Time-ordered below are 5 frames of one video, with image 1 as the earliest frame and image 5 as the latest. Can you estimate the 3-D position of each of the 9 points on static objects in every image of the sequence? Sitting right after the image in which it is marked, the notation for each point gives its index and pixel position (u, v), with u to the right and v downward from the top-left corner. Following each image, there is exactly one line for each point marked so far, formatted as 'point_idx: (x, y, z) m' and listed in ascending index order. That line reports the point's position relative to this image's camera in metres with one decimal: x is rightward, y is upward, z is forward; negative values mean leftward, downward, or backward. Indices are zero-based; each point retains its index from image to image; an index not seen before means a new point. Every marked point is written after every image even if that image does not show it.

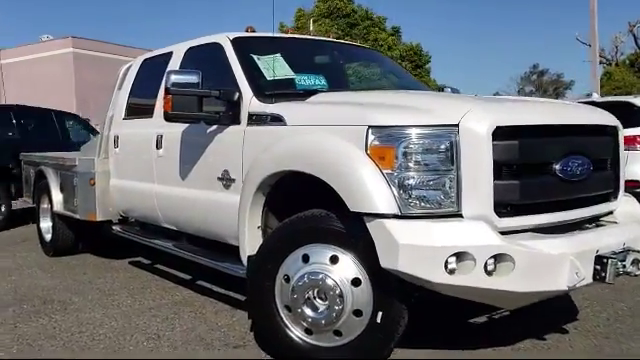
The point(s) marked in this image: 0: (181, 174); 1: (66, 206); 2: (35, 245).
0: (-1.2, 0.0, +5.2) m
1: (-3.1, -0.3, +7.2) m
2: (-4.3, -1.0, +8.9) m
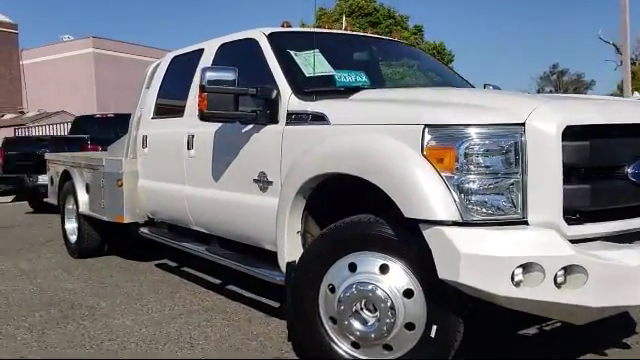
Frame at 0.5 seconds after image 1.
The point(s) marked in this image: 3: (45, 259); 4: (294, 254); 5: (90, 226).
0: (-0.9, 0.0, +5.0) m
1: (-2.7, -0.3, +7.0) m
2: (-3.9, -1.0, +8.8) m
3: (-3.6, -1.0, +7.8) m
4: (-0.2, -0.5, +4.1) m
5: (-2.9, -0.6, +7.4) m
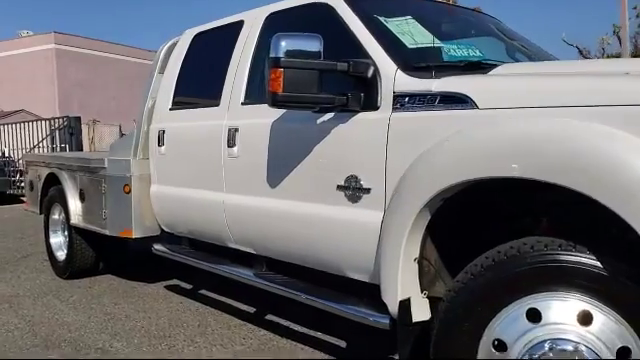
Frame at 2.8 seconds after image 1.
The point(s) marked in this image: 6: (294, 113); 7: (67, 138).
0: (-0.3, 0.0, +3.9) m
1: (-2.2, -0.4, +5.7) m
2: (-3.5, -1.0, +7.5) m
3: (-3.2, -1.1, +6.5) m
4: (+0.5, -0.5, +3.0) m
5: (-2.5, -0.6, +6.2) m
6: (-0.1, +0.4, +3.7) m
7: (-7.6, +1.2, +17.6) m
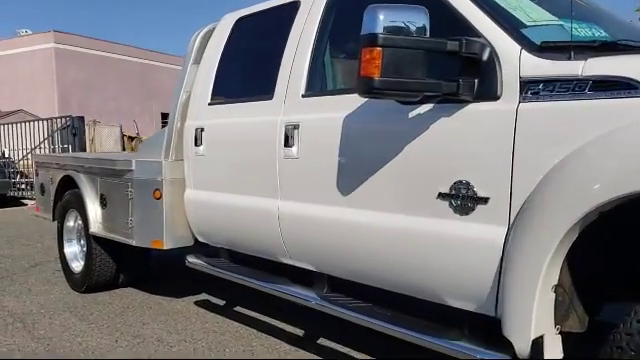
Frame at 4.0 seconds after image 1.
0: (+0.1, 0.0, +3.2) m
1: (-1.8, -0.4, +5.1) m
2: (-3.1, -1.1, +6.8) m
3: (-2.8, -1.1, +5.9) m
4: (+0.9, -0.6, +2.4) m
5: (-2.0, -0.7, +5.5) m
6: (+0.3, +0.4, +3.1) m
7: (-7.2, +1.2, +17.0) m
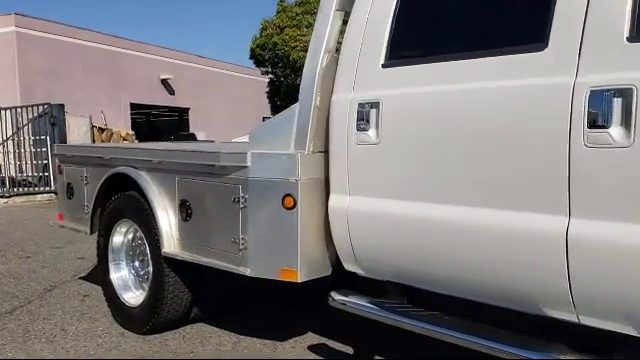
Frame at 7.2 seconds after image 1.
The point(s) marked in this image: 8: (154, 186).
0: (+1.4, -0.1, +1.8) m
1: (-0.7, -0.4, +3.6) m
2: (-2.1, -1.1, +5.2) m
3: (-1.7, -1.1, +4.2) m
4: (+2.2, -0.6, +1.0) m
5: (-0.9, -0.7, +4.0) m
6: (+1.5, +0.4, +1.6) m
7: (-6.9, +1.3, +15.0) m
8: (-1.1, 0.0, +3.9) m
